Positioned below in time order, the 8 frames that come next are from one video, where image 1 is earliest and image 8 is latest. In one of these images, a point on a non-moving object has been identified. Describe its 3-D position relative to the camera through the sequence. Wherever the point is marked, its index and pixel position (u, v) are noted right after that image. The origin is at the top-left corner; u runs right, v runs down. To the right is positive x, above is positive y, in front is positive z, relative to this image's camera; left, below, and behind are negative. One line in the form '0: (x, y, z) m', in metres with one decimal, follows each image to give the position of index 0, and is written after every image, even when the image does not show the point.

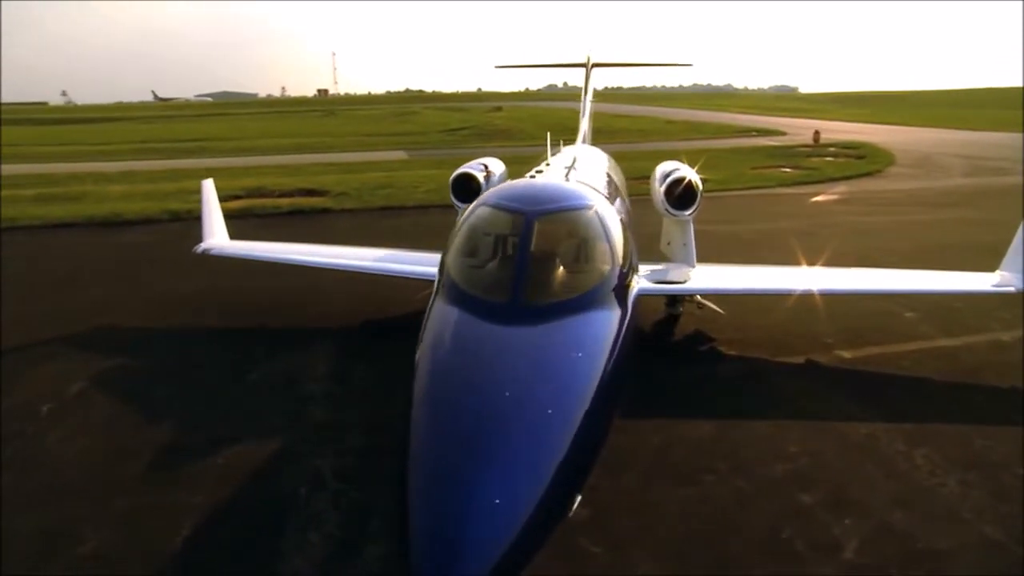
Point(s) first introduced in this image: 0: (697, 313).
0: (+2.7, -0.4, +9.9) m
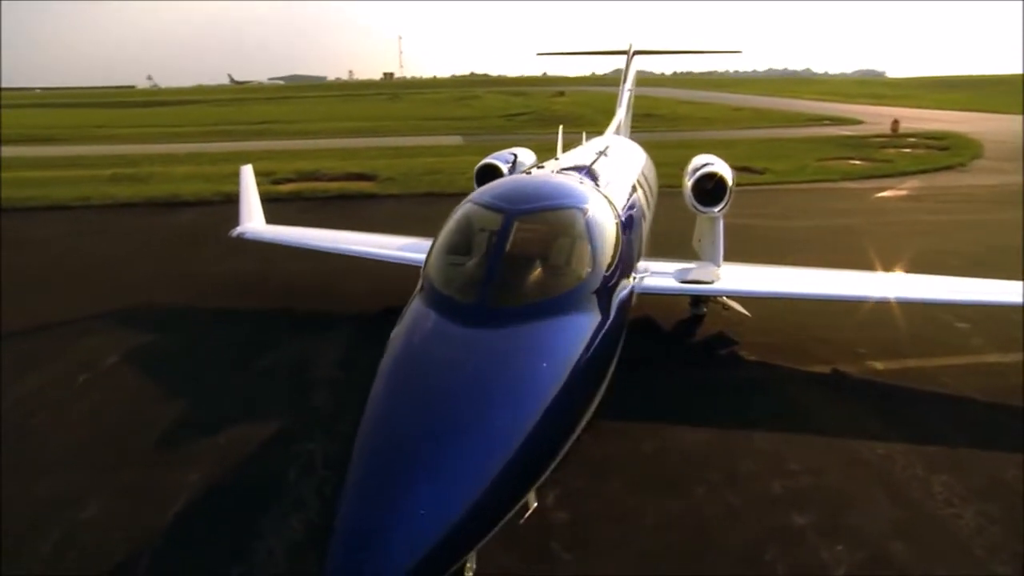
0: (+3.0, -0.4, +9.6) m
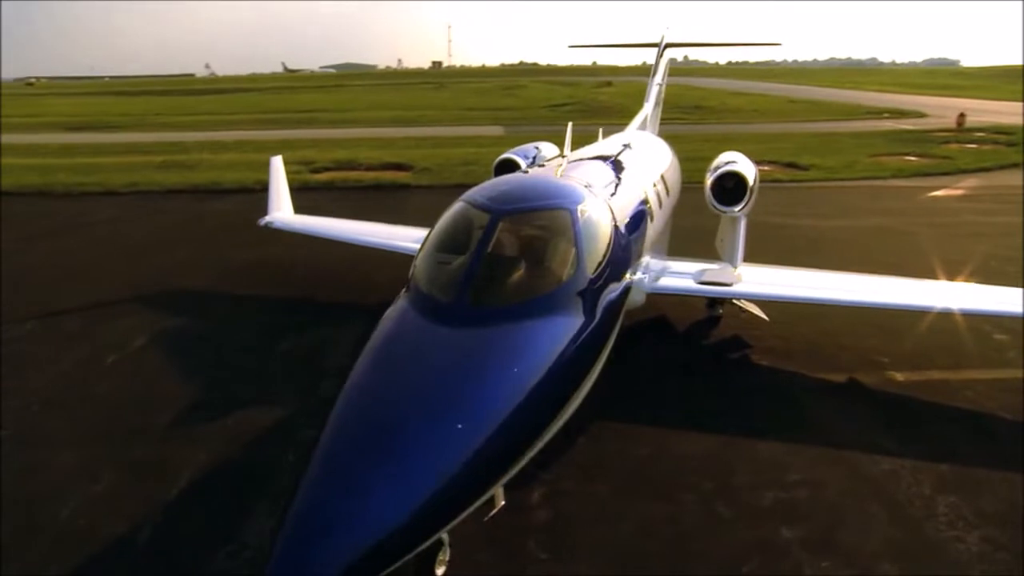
0: (+3.1, -0.4, +9.4) m
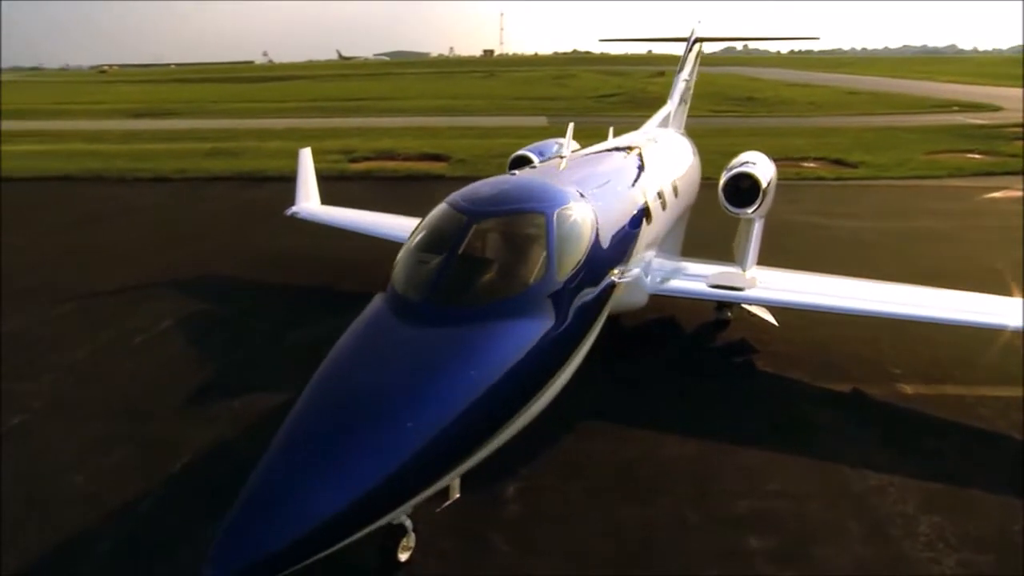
0: (+3.3, -0.4, +9.3) m
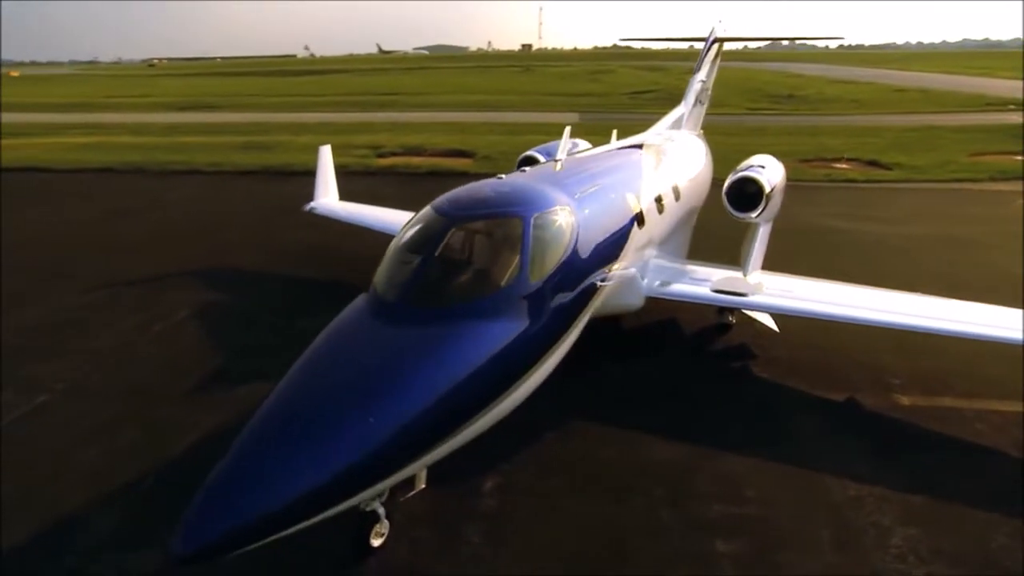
0: (+3.3, -0.5, +9.2) m
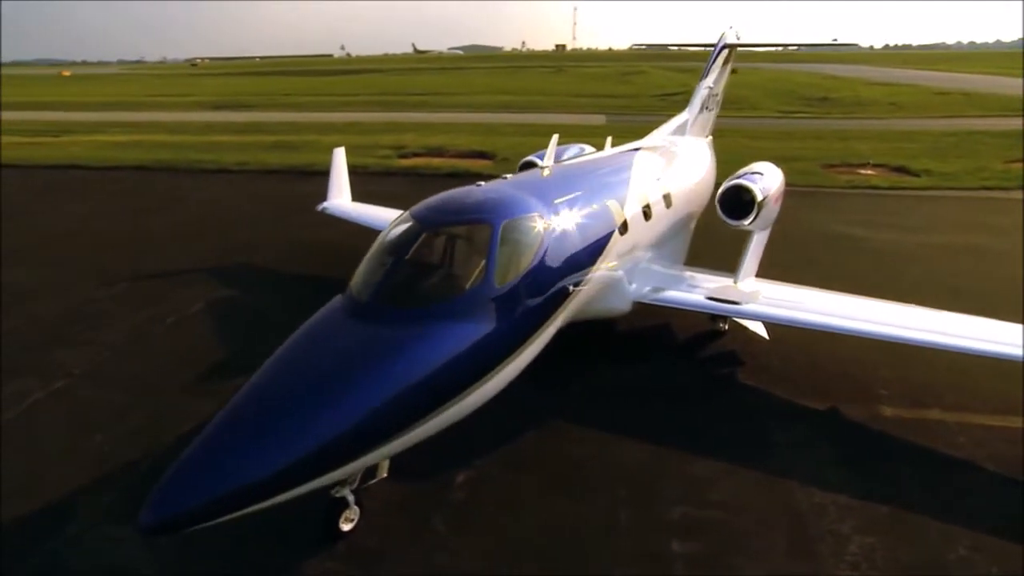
0: (+3.2, -0.6, +9.3) m
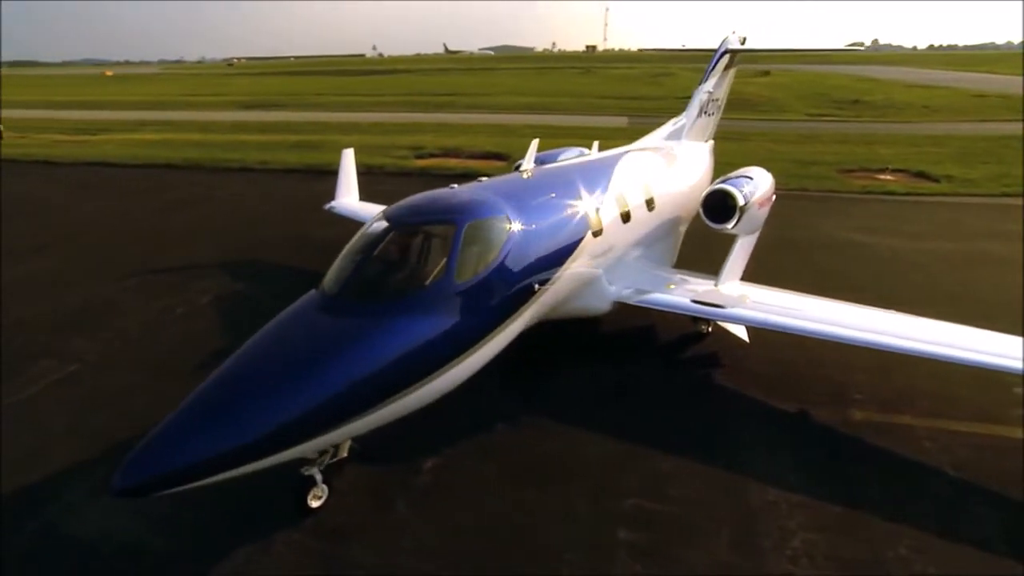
0: (+3.1, -0.6, +9.5) m
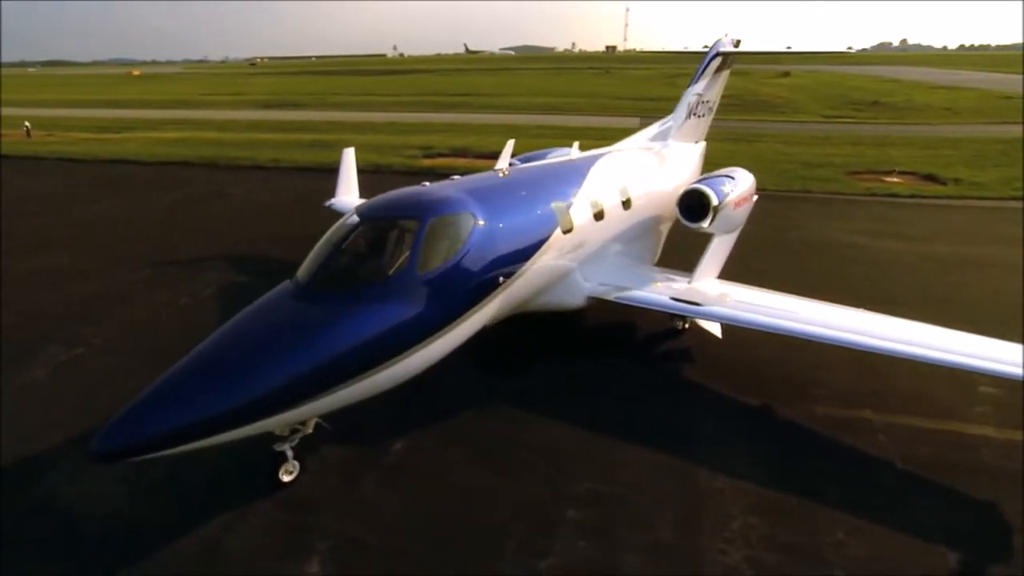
0: (+2.8, -0.6, +9.7) m
